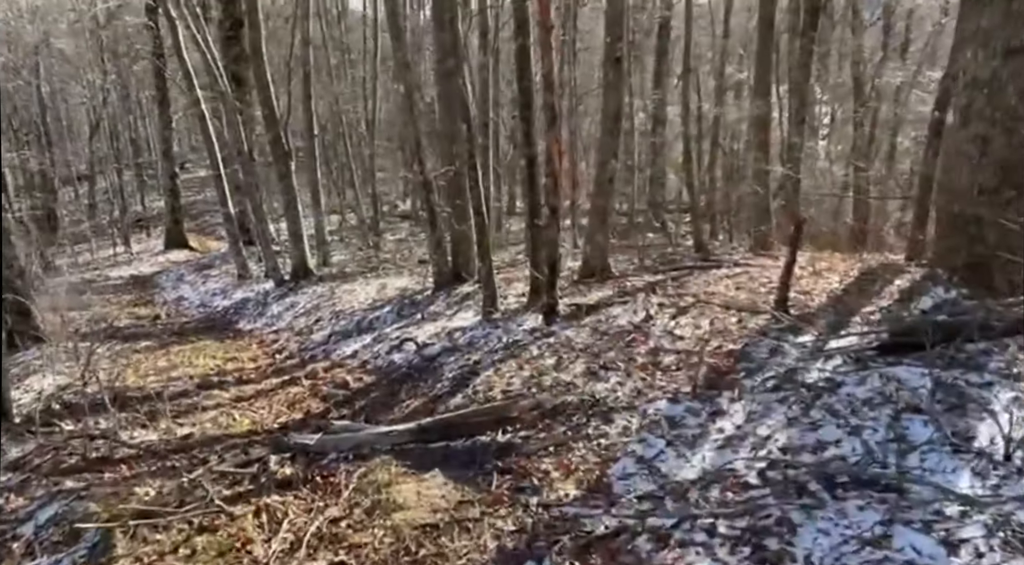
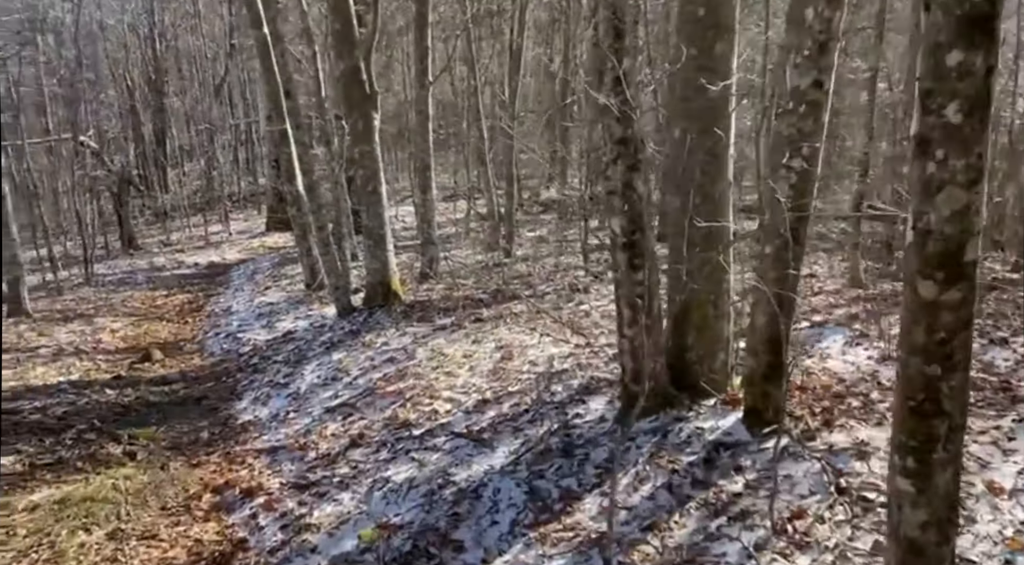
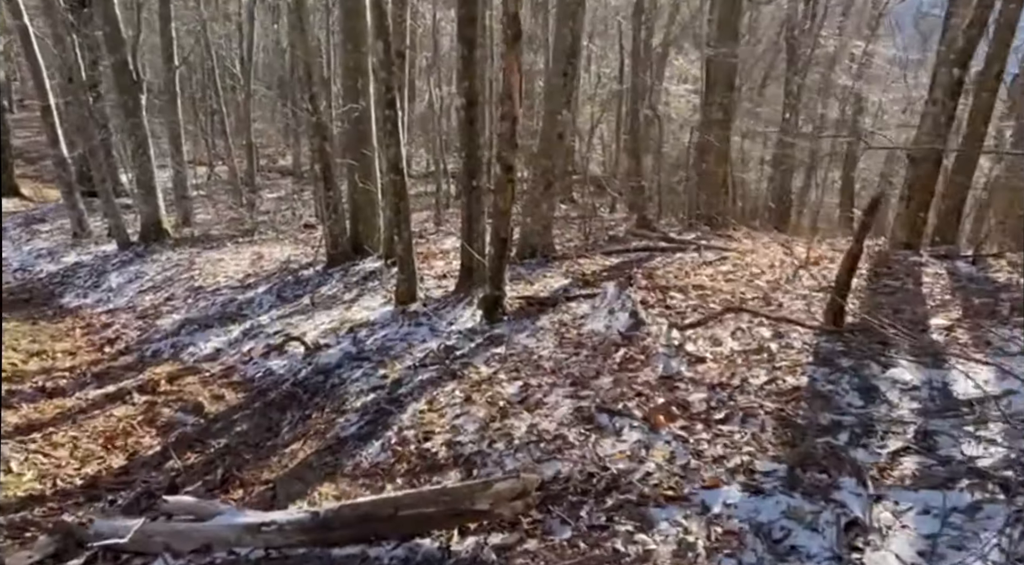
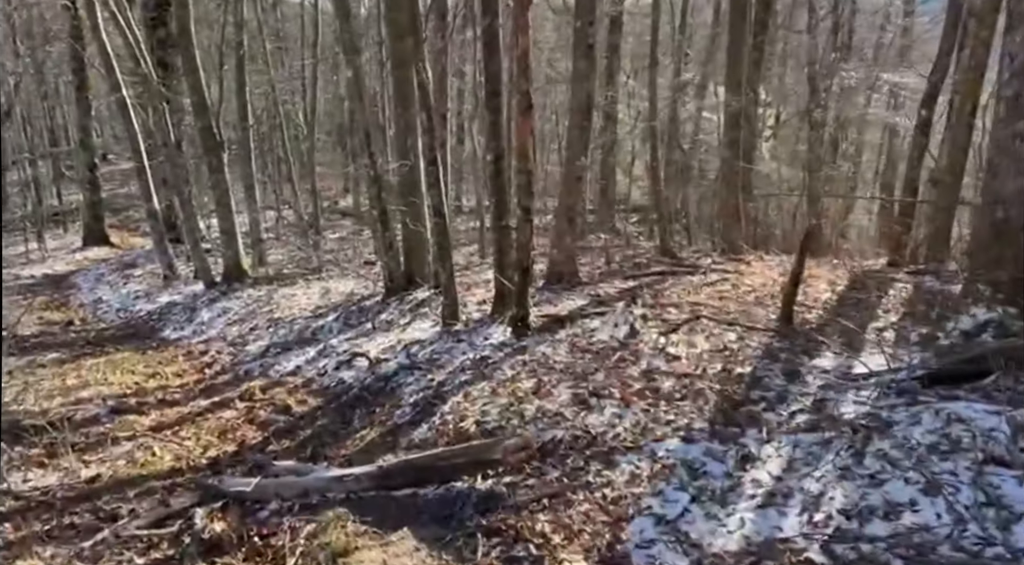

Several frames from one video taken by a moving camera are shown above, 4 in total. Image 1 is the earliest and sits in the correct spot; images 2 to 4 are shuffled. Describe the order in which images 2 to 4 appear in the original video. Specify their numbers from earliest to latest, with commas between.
4, 3, 2
